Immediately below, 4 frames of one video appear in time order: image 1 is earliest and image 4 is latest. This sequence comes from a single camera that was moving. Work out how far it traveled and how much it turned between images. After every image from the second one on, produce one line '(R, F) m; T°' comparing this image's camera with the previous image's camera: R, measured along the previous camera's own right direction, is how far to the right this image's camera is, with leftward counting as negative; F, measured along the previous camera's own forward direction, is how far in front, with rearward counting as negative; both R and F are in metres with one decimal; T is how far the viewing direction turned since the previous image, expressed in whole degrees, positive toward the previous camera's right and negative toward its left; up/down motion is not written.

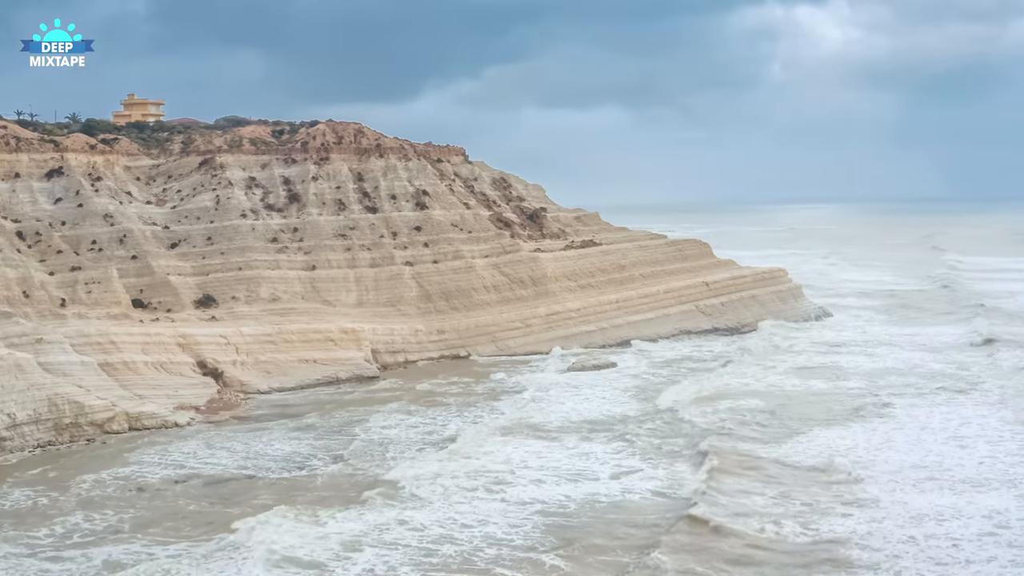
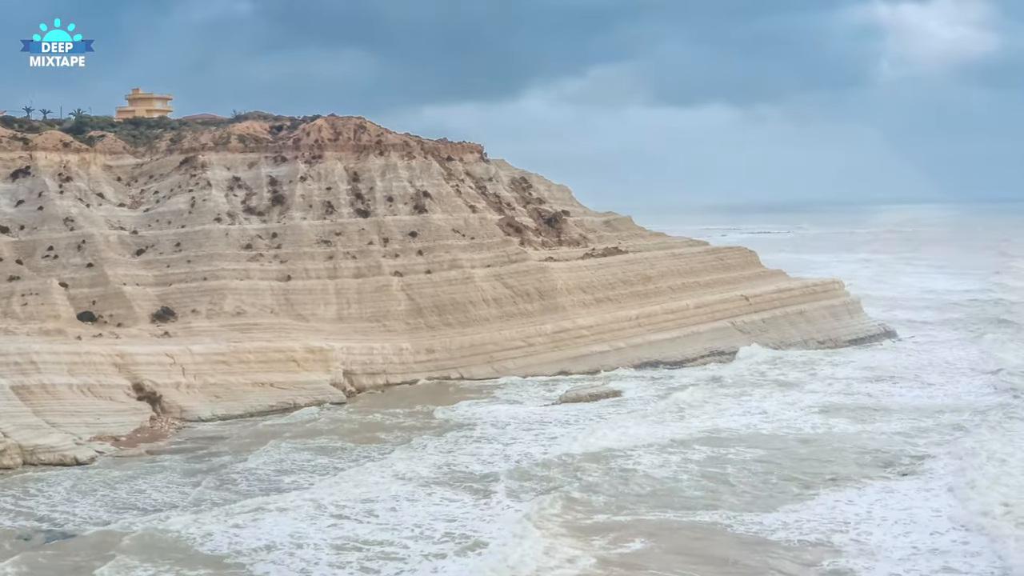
(+2.6, +3.1) m; -7°
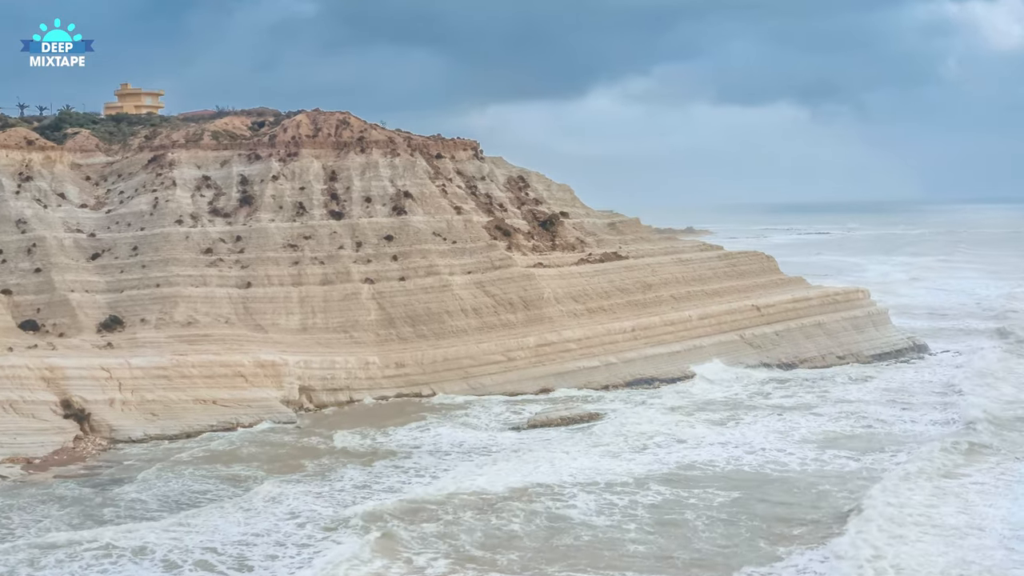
(+1.9, +2.0) m; -4°
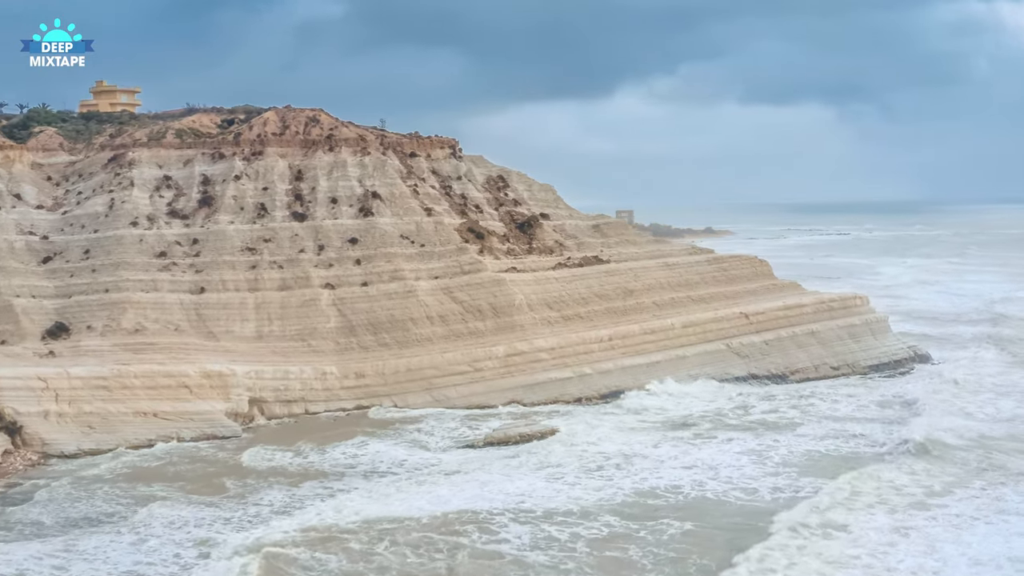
(+1.2, +1.1) m; -2°
